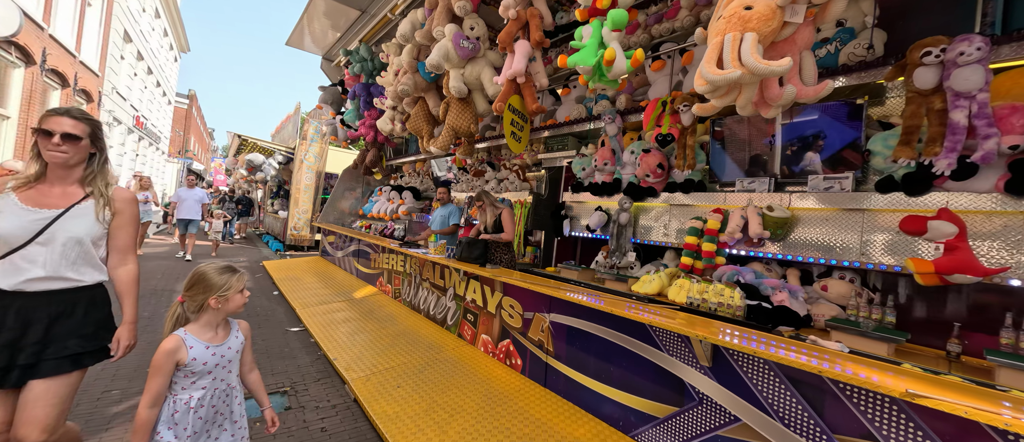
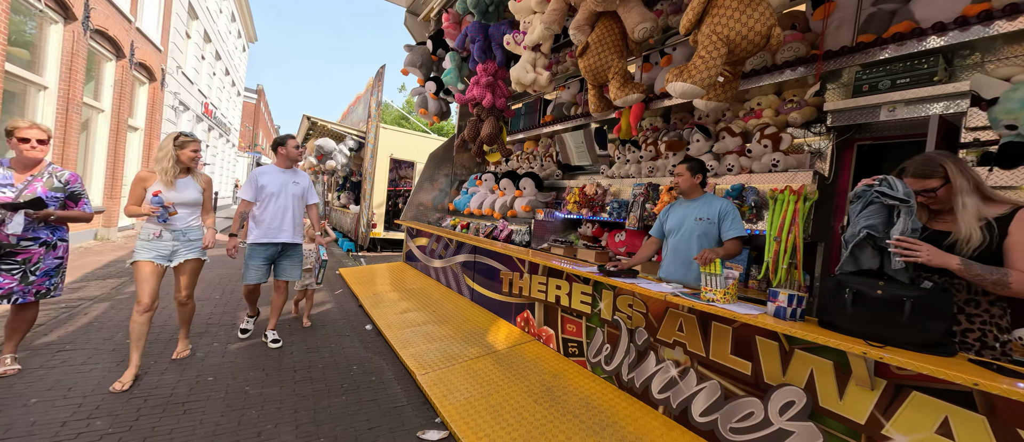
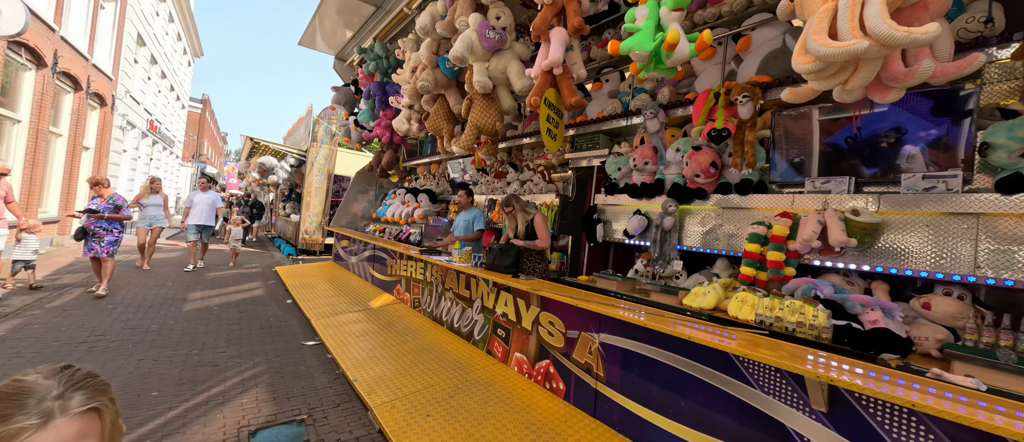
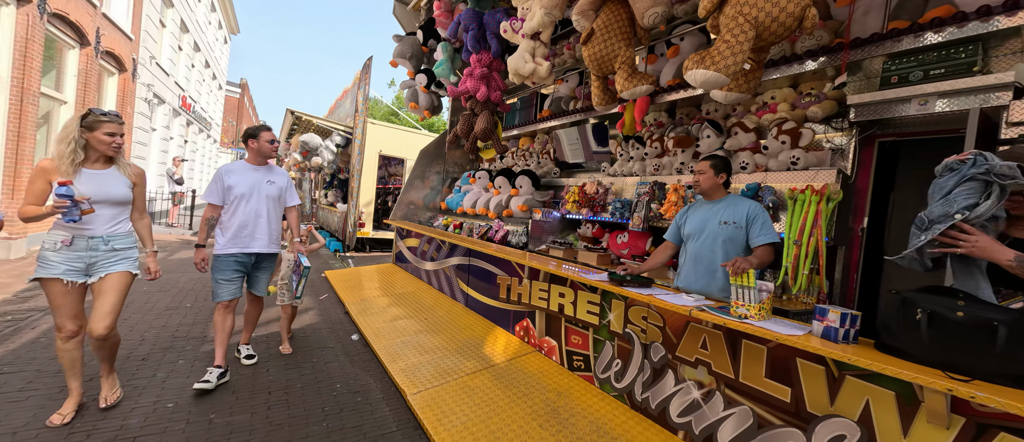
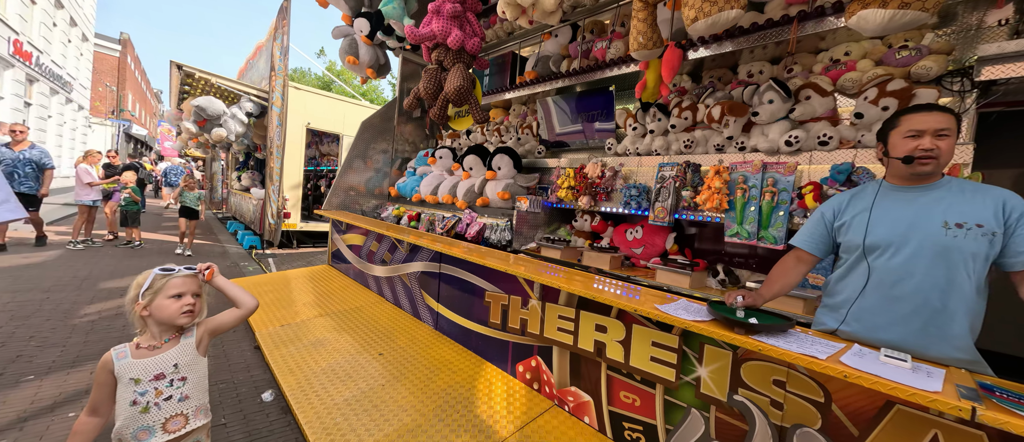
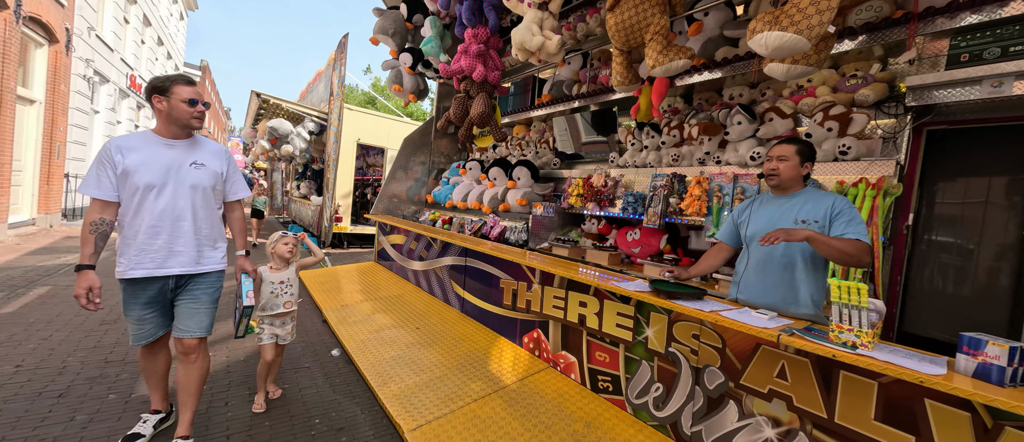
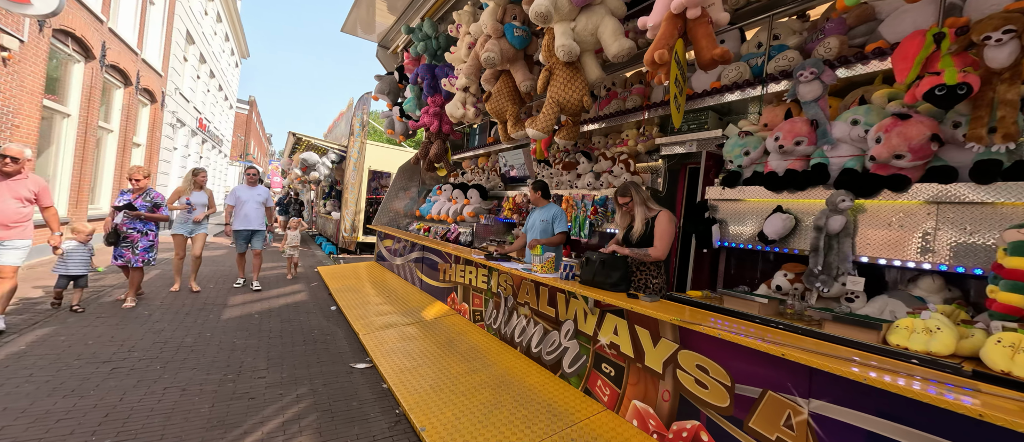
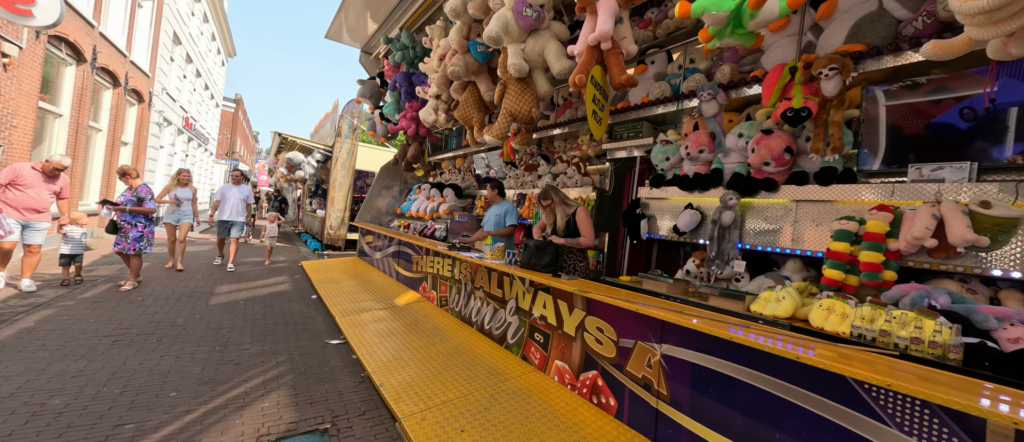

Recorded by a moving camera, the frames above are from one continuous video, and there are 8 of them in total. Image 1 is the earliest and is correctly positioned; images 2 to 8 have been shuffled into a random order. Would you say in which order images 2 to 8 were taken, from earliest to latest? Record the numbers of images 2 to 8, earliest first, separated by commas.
3, 8, 7, 2, 4, 6, 5
